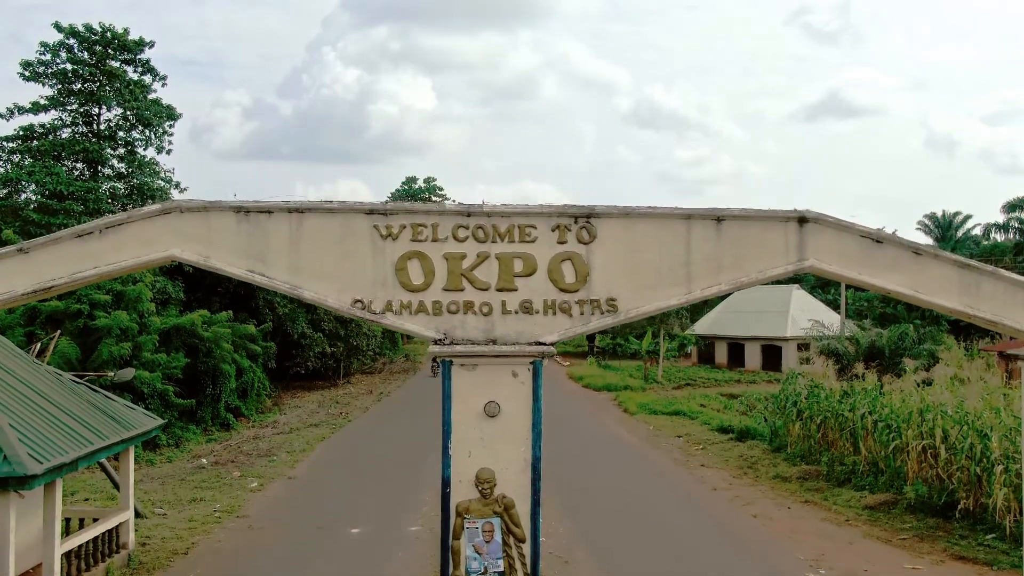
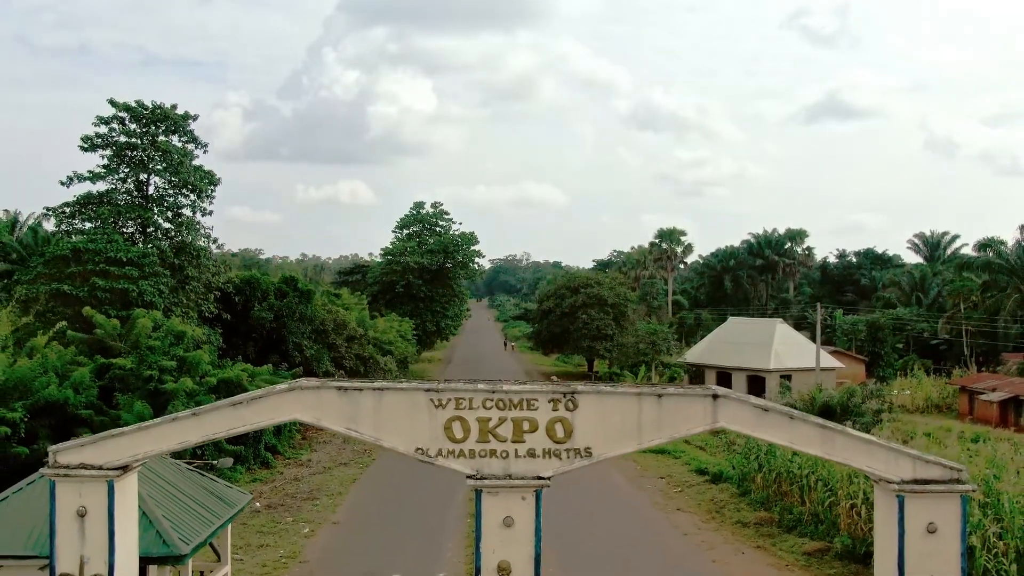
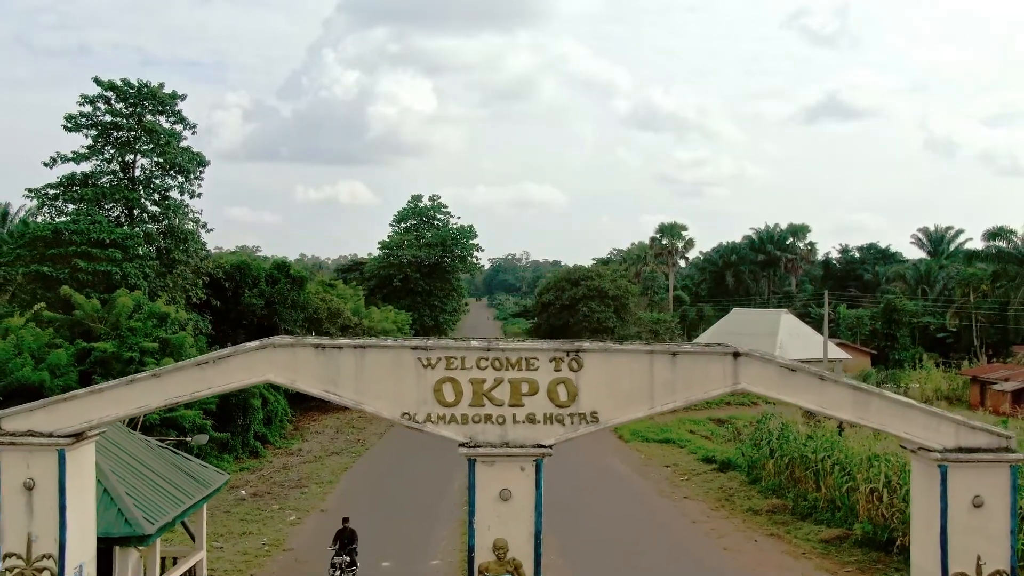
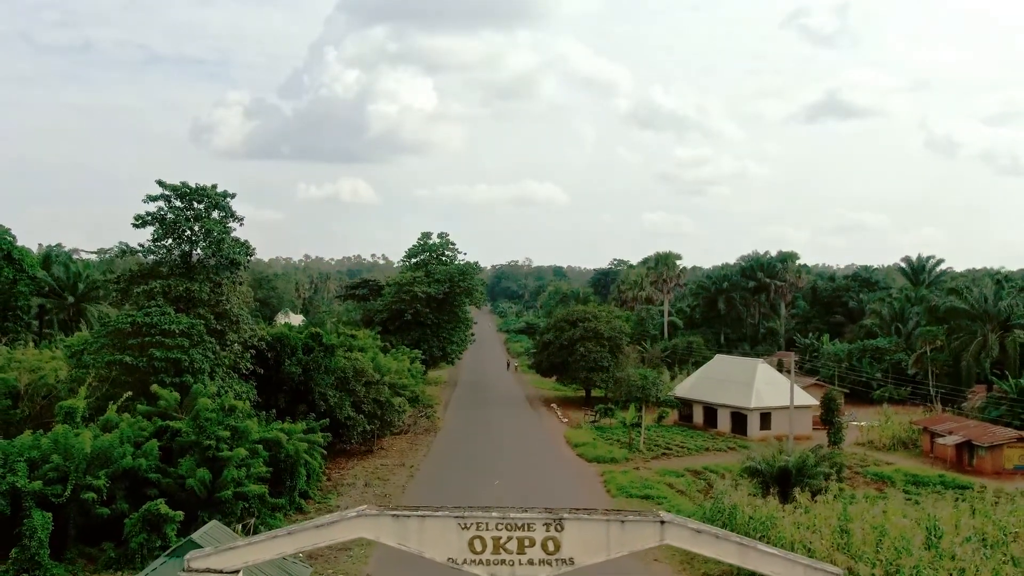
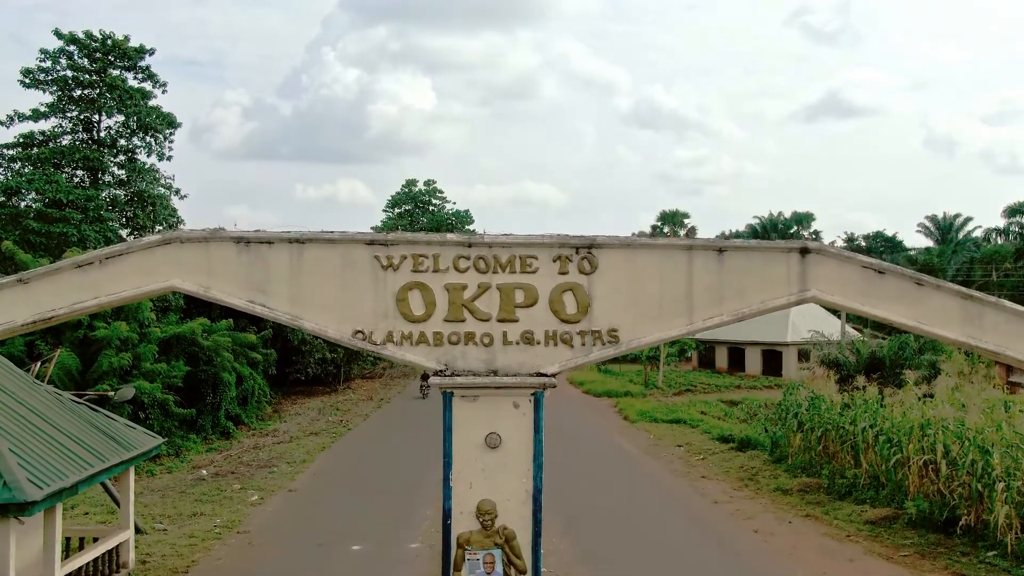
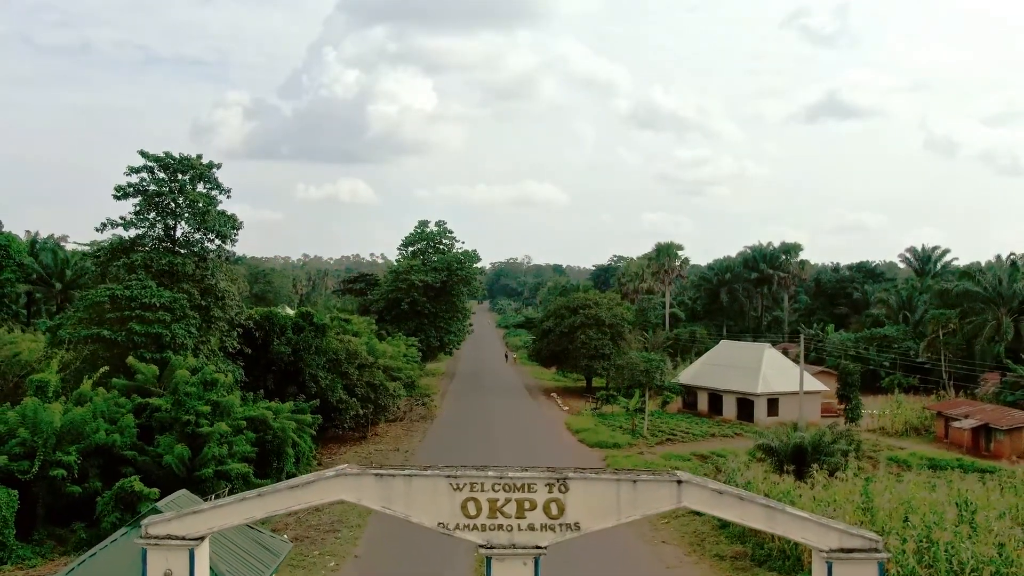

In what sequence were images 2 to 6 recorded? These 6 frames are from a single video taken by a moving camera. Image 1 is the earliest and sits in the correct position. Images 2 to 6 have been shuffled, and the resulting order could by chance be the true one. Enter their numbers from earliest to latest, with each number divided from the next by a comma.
5, 3, 2, 6, 4
